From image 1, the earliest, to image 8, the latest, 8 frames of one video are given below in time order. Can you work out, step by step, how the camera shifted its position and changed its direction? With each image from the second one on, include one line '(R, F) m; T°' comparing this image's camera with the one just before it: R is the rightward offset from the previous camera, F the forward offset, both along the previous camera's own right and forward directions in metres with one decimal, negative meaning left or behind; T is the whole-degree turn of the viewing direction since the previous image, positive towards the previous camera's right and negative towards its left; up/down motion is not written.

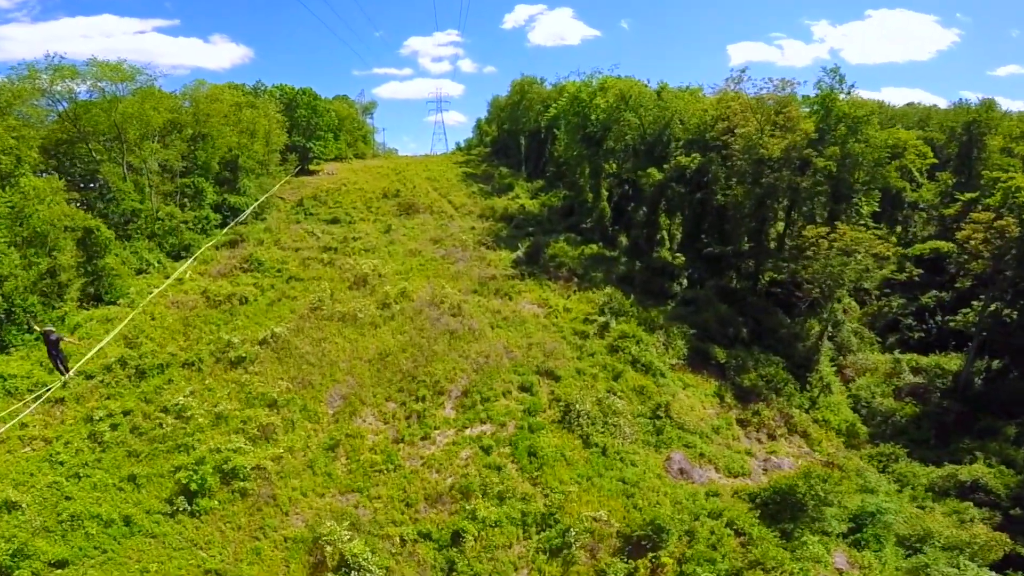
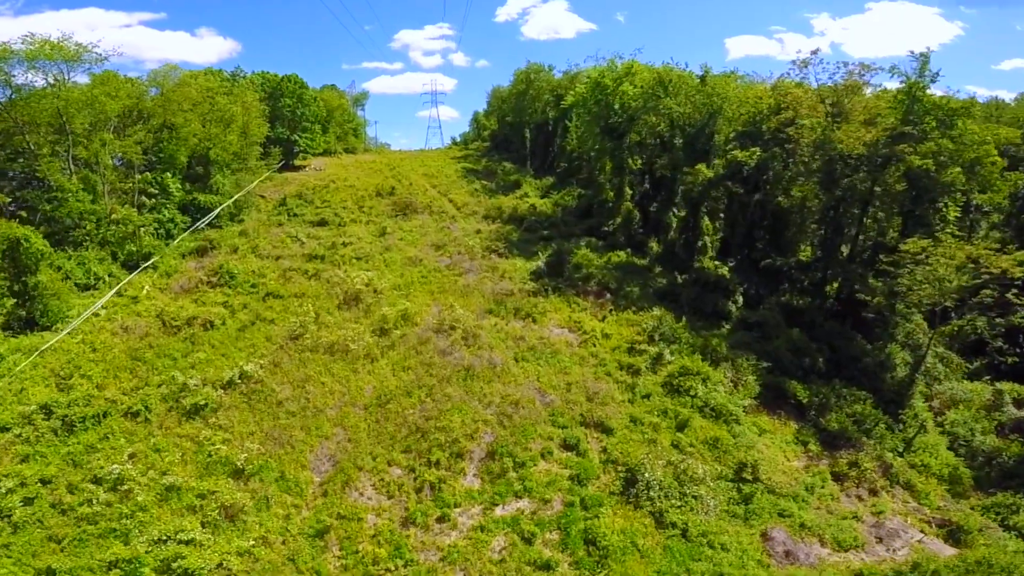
(-2.0, +6.4) m; +1°
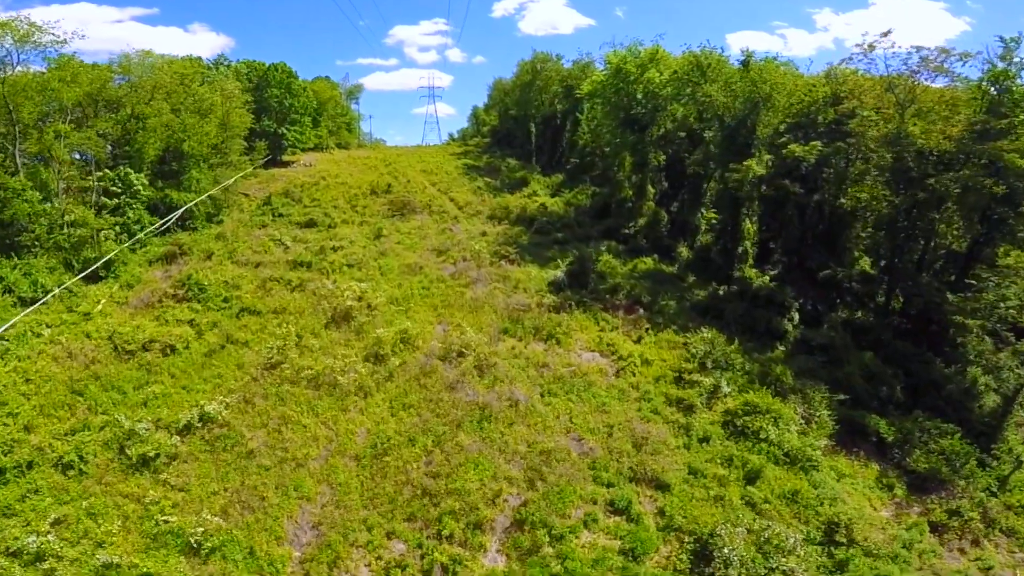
(-1.2, +4.7) m; +1°
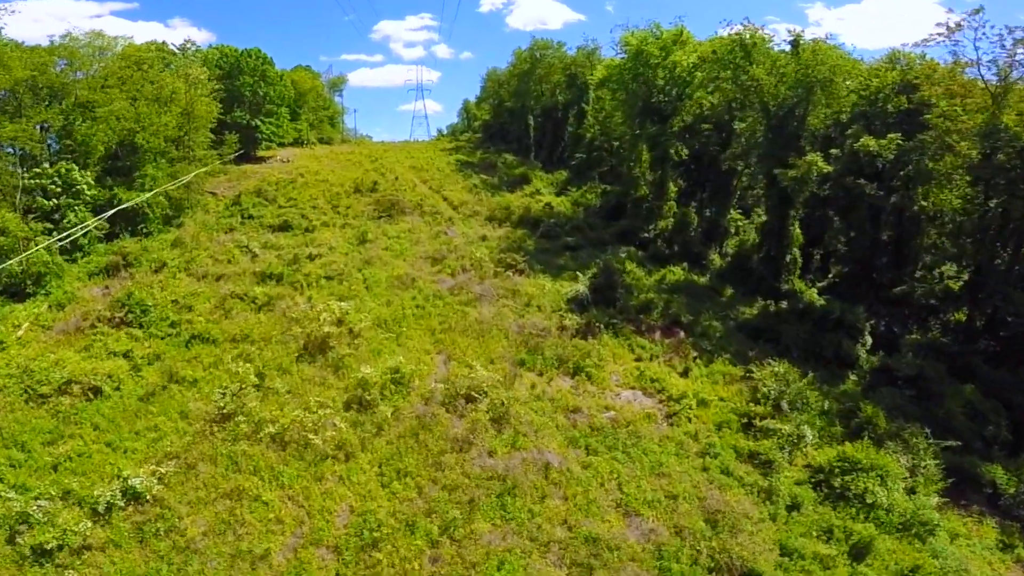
(-1.2, +5.0) m; +1°
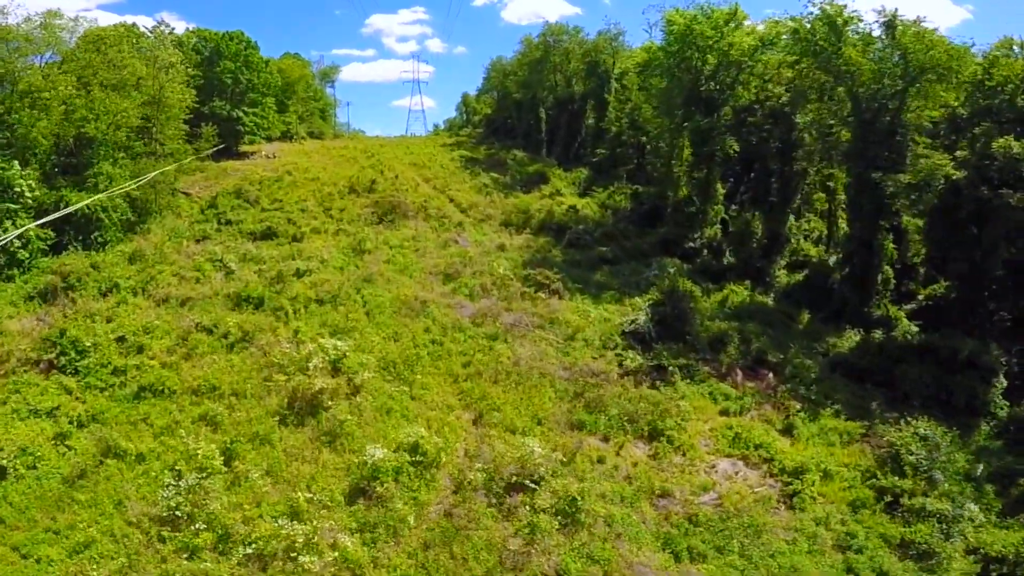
(-1.8, +5.1) m; +1°
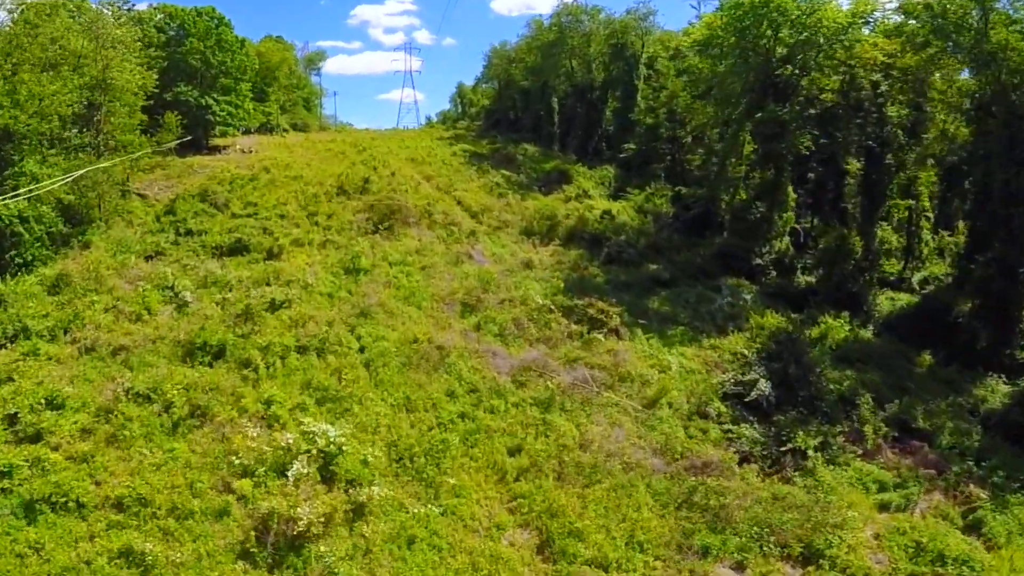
(-1.9, +5.6) m; +1°
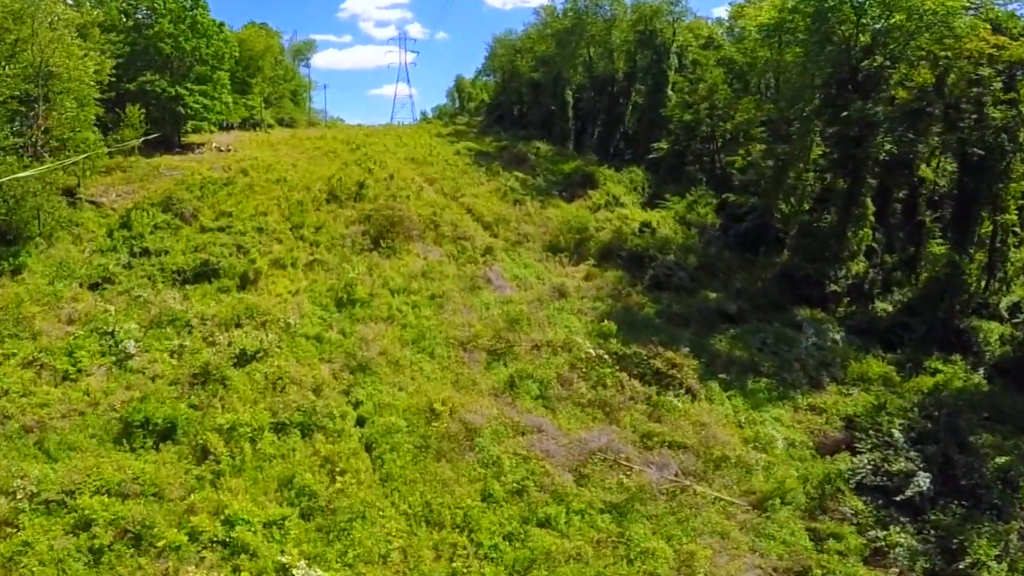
(-1.3, +4.2) m; +1°
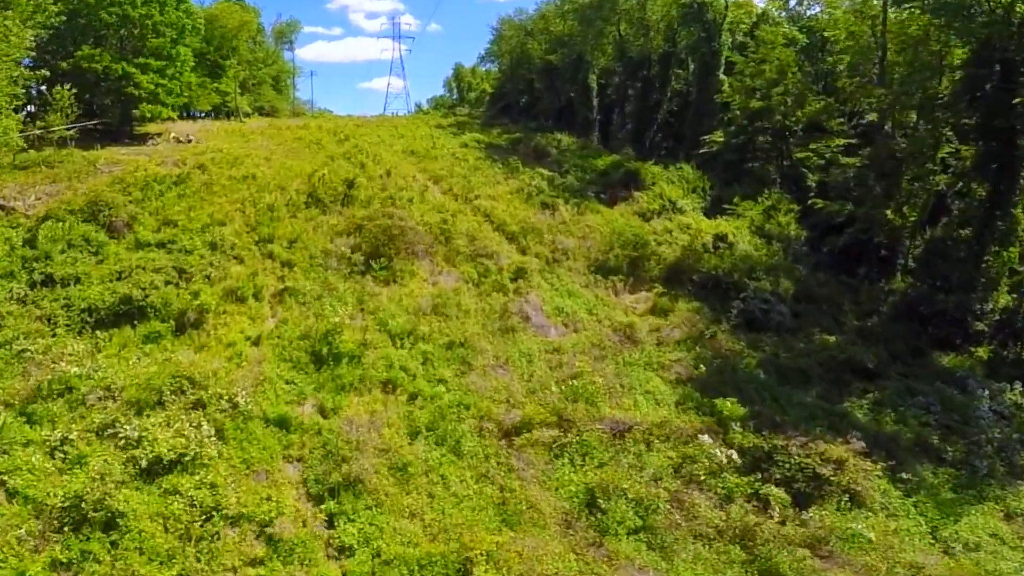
(-1.4, +5.4) m; +1°
